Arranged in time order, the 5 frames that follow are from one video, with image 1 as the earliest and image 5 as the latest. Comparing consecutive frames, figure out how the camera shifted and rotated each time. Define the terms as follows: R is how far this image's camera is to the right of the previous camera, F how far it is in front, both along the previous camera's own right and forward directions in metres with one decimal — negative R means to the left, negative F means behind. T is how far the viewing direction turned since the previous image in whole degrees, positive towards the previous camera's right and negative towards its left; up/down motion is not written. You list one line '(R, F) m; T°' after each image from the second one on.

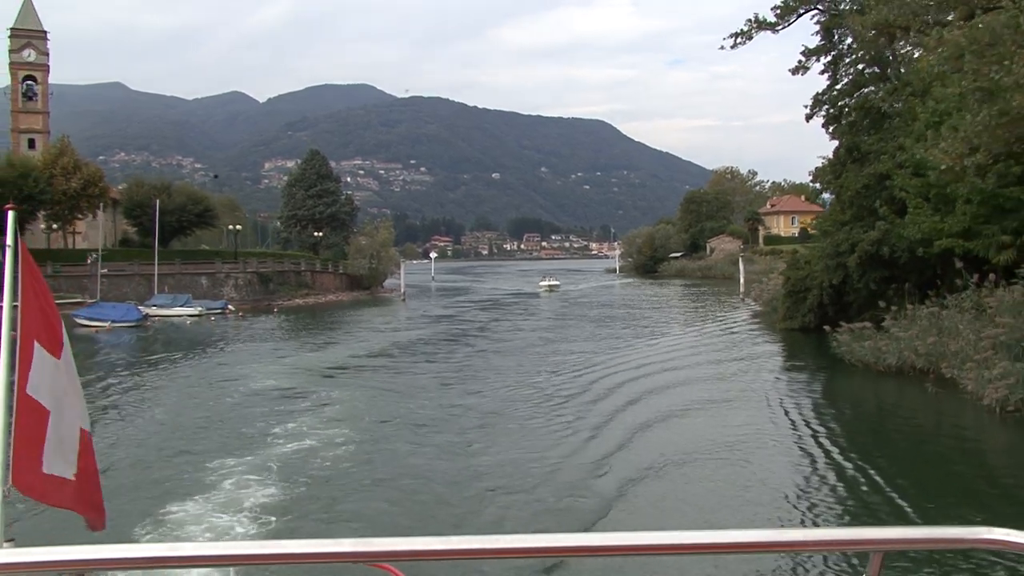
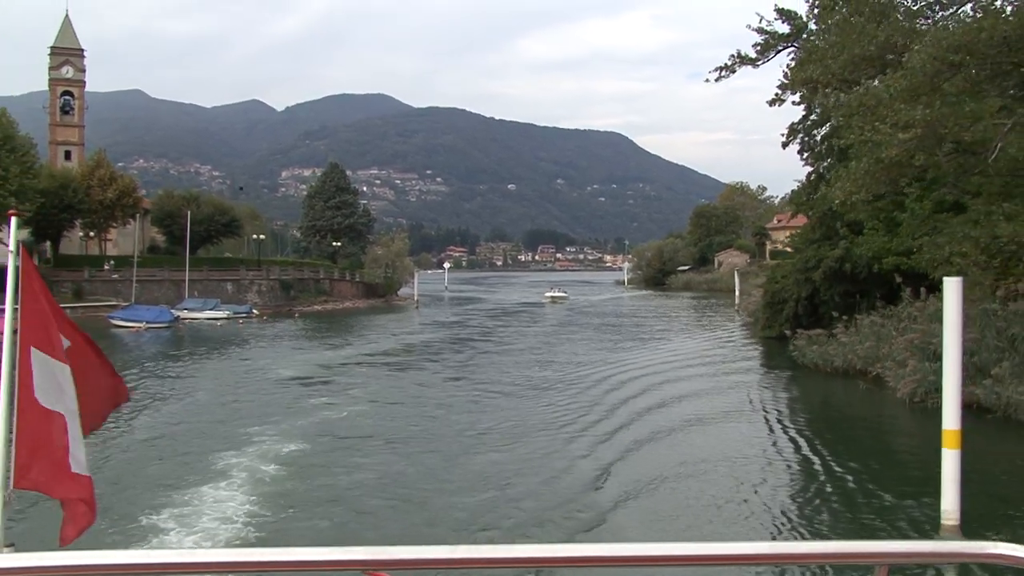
(+0.4, -2.5) m; -1°
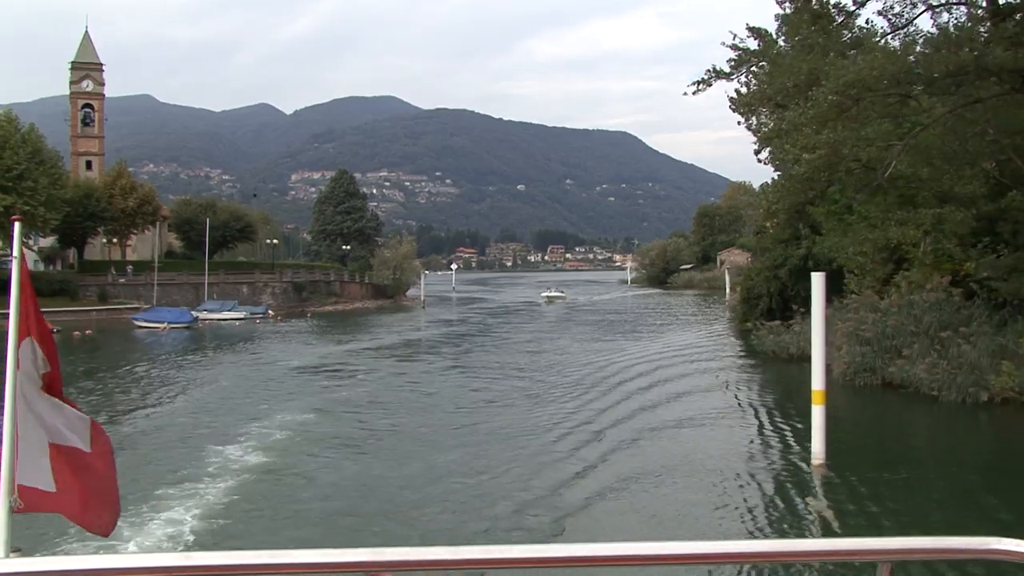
(+0.5, -2.3) m; -1°
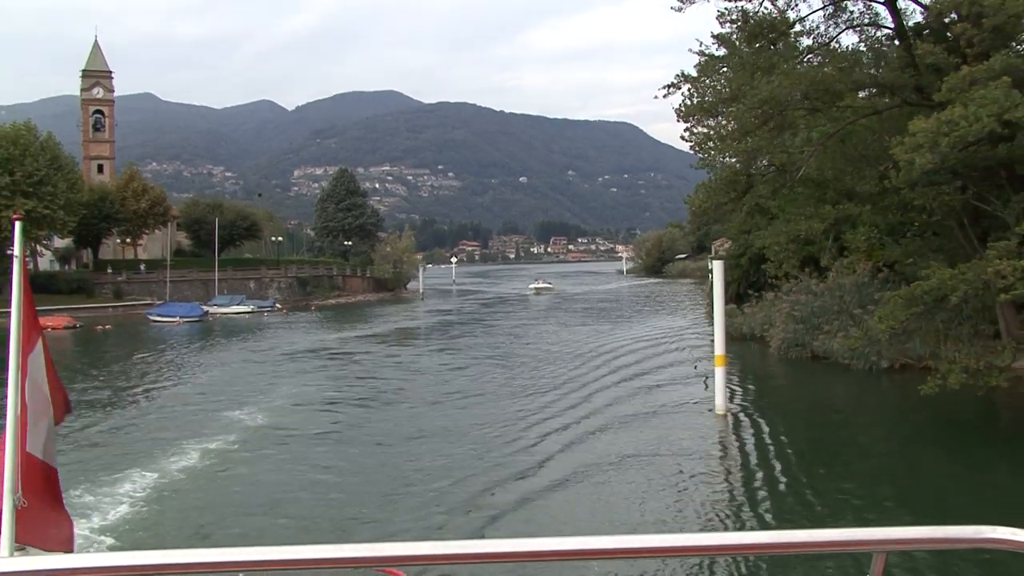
(+0.6, -2.6) m; 0°
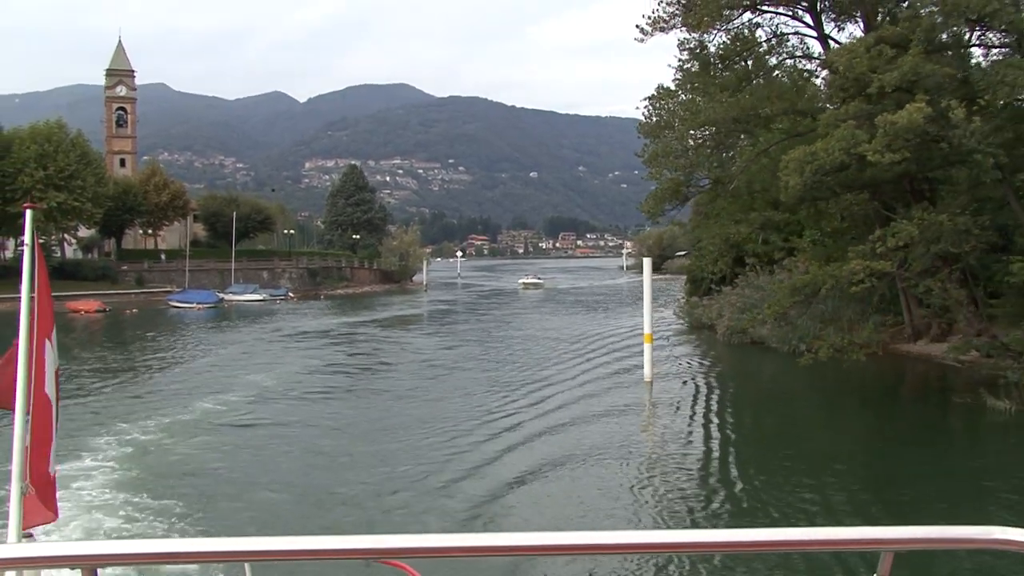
(+0.7, -3.1) m; -1°
